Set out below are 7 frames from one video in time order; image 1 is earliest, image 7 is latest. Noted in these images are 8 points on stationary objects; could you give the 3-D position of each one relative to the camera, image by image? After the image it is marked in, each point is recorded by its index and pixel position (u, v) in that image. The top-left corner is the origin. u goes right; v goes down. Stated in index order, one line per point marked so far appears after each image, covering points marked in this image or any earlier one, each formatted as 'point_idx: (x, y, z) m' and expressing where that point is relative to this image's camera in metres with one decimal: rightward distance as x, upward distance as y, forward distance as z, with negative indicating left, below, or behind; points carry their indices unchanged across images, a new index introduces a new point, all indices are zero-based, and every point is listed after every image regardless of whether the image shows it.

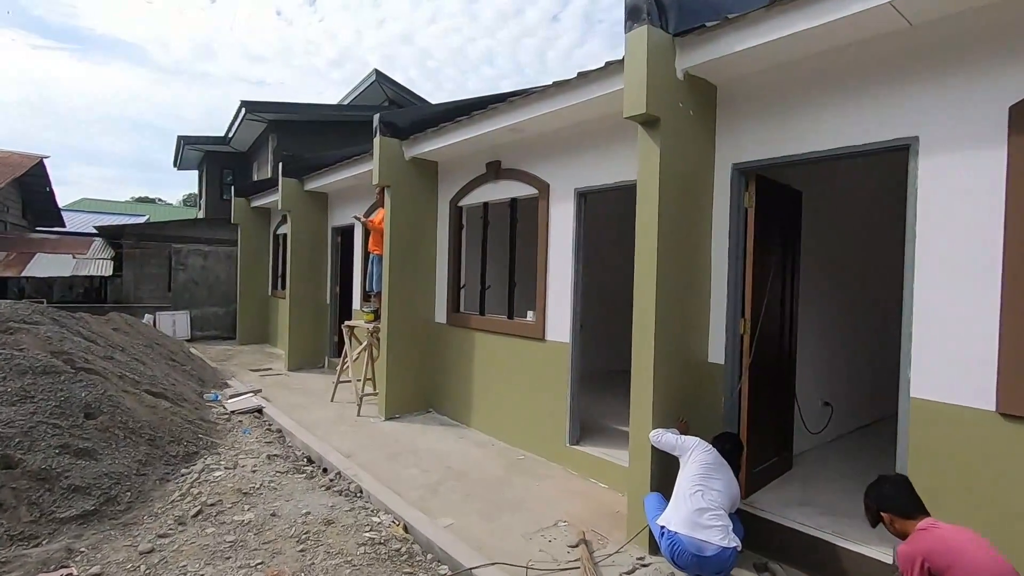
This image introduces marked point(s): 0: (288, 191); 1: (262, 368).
0: (-3.6, +1.6, +8.6) m
1: (-4.1, -1.3, +8.8) m
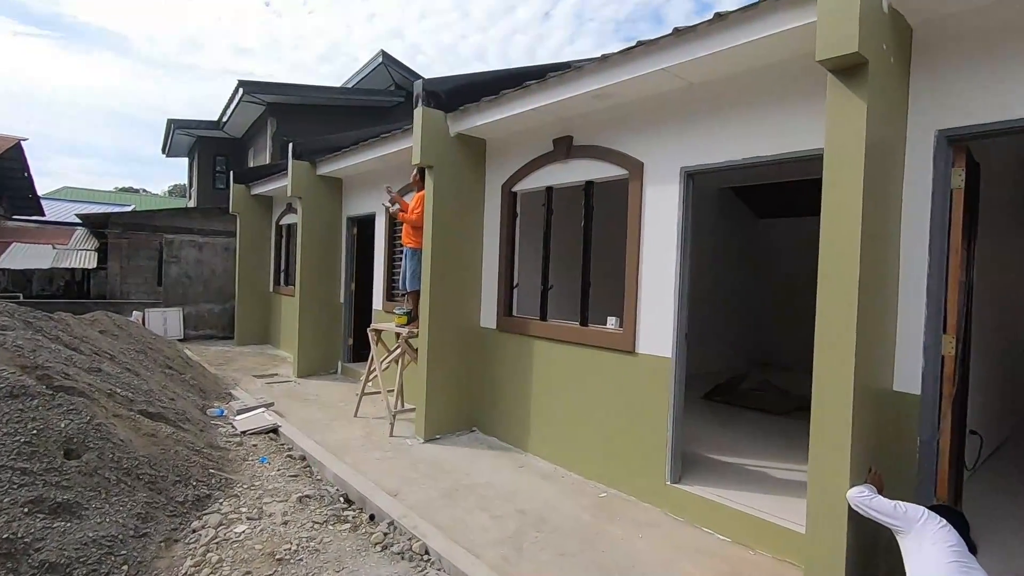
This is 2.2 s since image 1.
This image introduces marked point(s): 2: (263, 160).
0: (-3.0, +1.6, +7.6) m
1: (-3.6, -1.3, +7.8) m
2: (-6.6, +3.4, +14.1) m
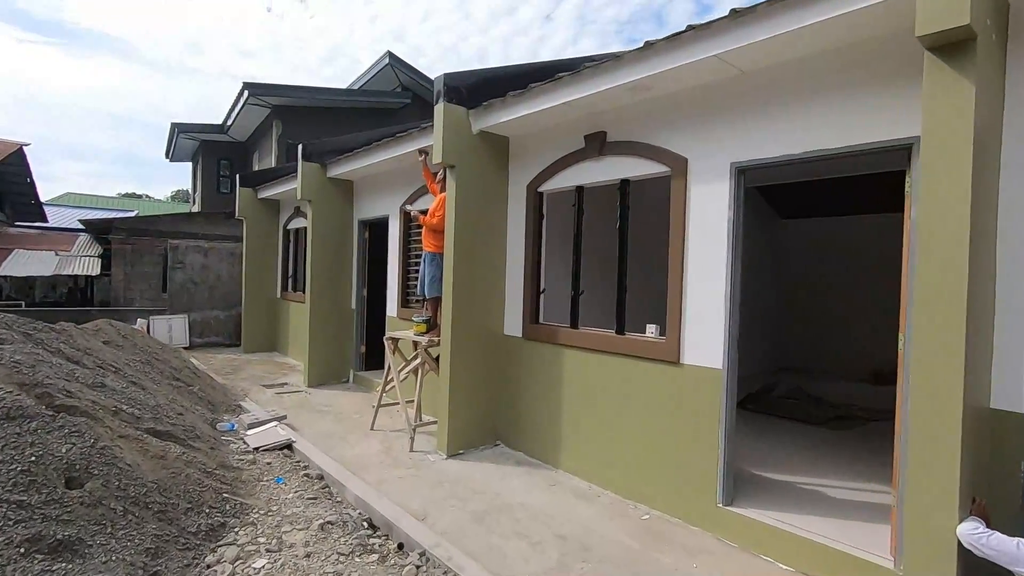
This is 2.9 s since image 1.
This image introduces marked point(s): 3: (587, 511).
0: (-2.8, +1.5, +7.4) m
1: (-3.3, -1.3, +7.6) m
2: (-6.3, +3.2, +13.9) m
3: (+0.5, -1.6, +3.8) m
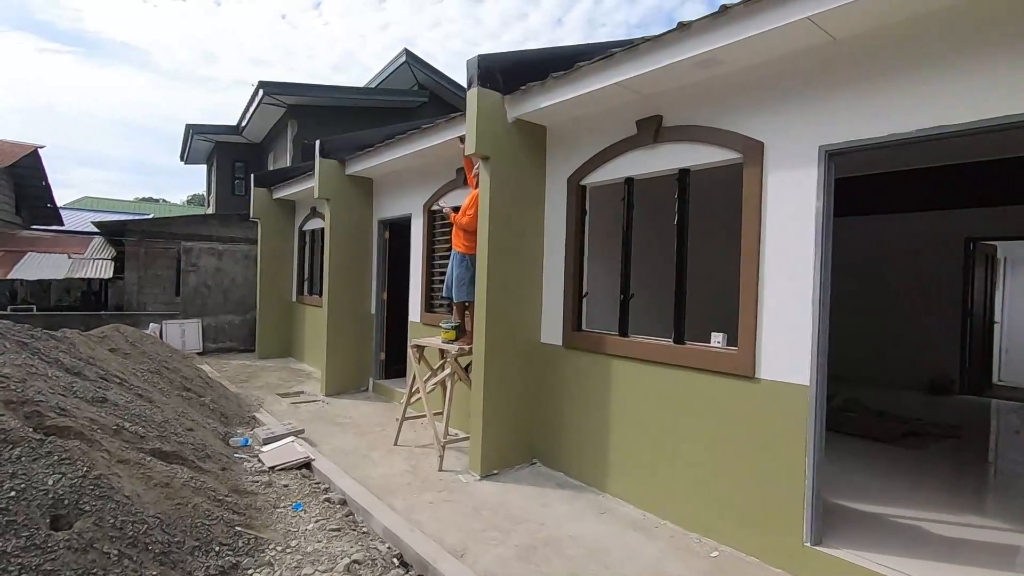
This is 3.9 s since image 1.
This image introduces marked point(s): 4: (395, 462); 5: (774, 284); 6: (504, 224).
0: (-2.4, +1.5, +7.0) m
1: (-2.9, -1.4, +7.2) m
2: (-5.8, +3.1, +13.6) m
3: (+0.8, -1.6, +3.3) m
4: (-1.0, -1.5, +4.7) m
5: (+1.5, 0.0, +3.1) m
6: (-0.1, +0.5, +4.4) m
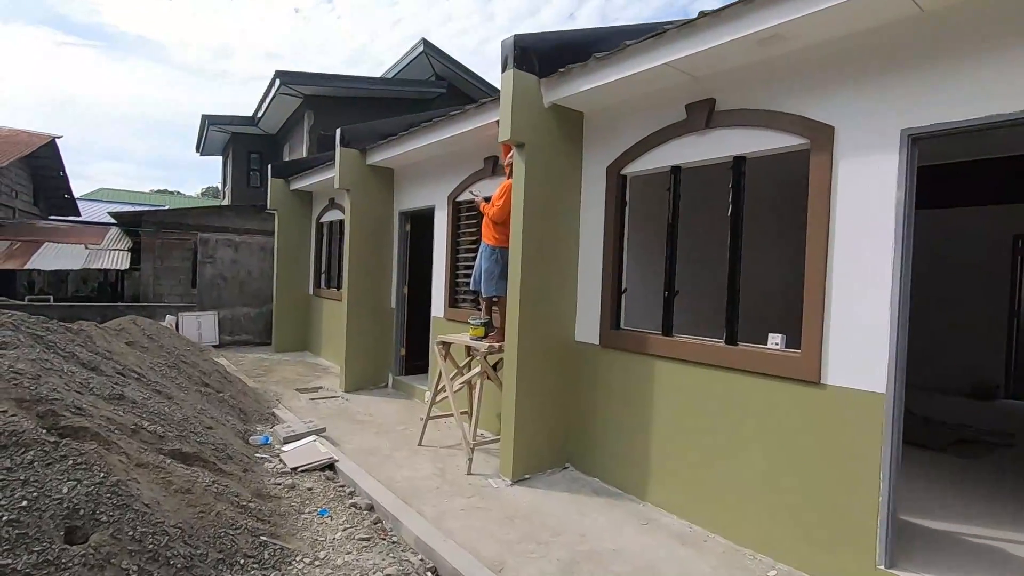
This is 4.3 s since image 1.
0: (-2.1, +1.6, +6.8) m
1: (-2.6, -1.3, +7.0) m
2: (-5.3, +3.3, +13.4) m
3: (+1.1, -1.6, +3.1) m
4: (-0.8, -1.4, +4.4) m
5: (+1.8, 0.0, +2.9) m
6: (+0.2, +0.6, +4.1) m
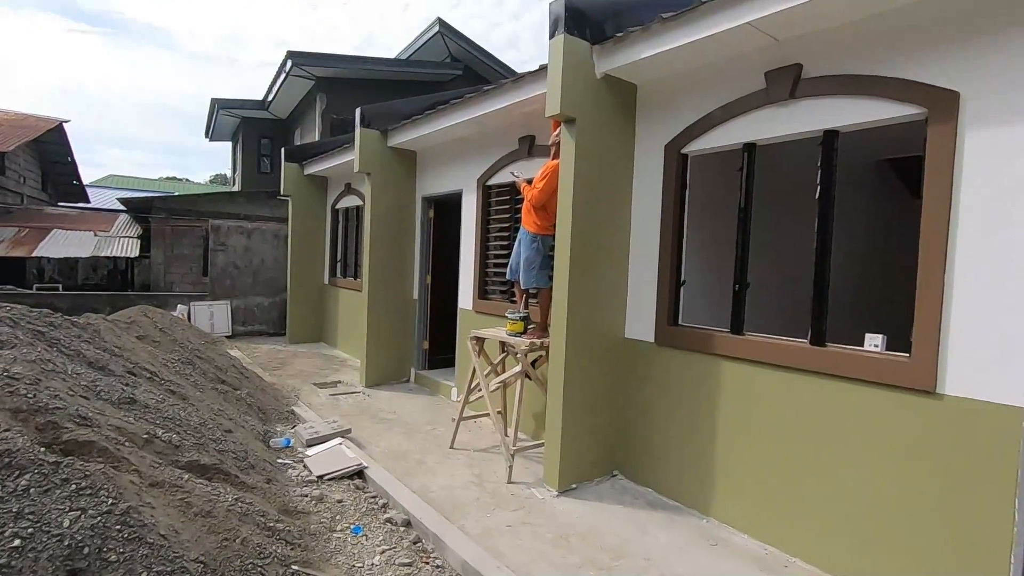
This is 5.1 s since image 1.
0: (-1.7, +1.7, +6.4) m
1: (-2.3, -1.2, +6.7) m
2: (-4.9, +3.6, +13.0) m
3: (+1.4, -1.5, +2.7) m
4: (-0.4, -1.4, +4.1) m
5: (+2.1, +0.1, +2.4) m
6: (+0.5, +0.6, +3.7) m
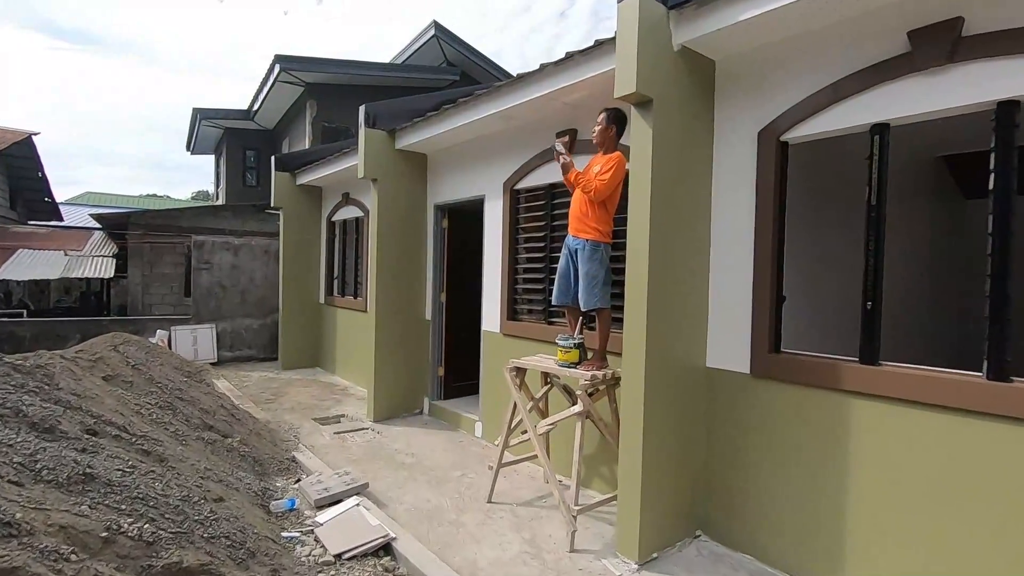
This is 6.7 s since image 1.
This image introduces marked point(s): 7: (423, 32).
0: (-1.5, +1.5, +5.6) m
1: (-1.9, -1.4, +5.9) m
2: (-4.8, +3.2, +12.2) m
3: (+1.8, -1.6, +1.9) m
4: (-0.1, -1.5, +3.3) m
5: (+2.5, 0.0, +1.8) m
6: (+0.9, +0.5, +3.0) m
7: (-1.8, +5.4, +11.1) m
